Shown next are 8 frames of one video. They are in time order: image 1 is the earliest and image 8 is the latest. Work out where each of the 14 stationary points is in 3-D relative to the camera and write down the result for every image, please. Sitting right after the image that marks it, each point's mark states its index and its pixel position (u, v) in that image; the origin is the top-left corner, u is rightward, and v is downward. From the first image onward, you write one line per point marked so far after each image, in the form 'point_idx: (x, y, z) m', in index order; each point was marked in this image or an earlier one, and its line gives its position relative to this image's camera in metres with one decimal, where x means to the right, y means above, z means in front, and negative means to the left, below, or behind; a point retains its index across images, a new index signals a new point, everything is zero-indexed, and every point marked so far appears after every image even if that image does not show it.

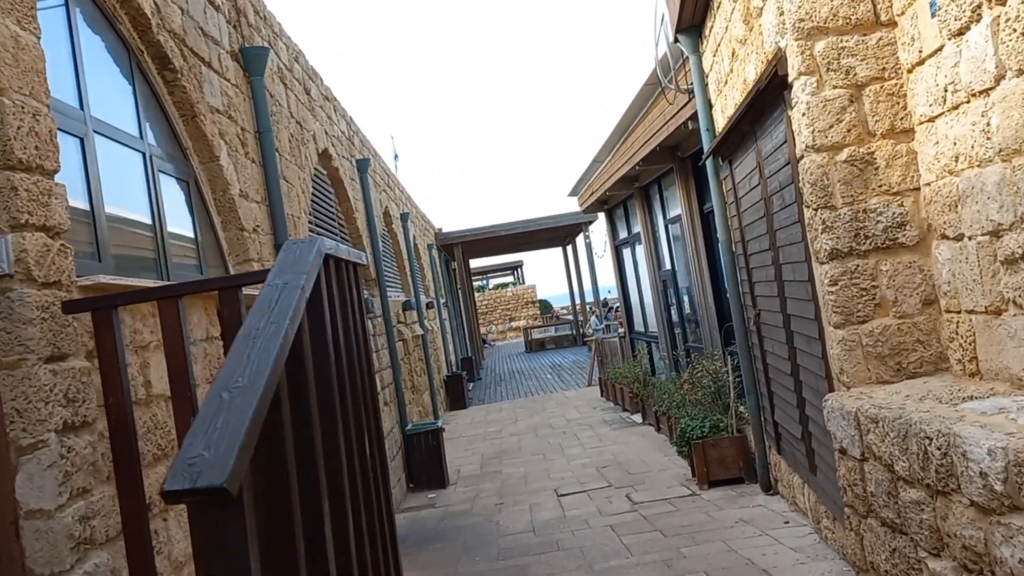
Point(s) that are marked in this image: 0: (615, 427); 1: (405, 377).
0: (+1.0, -1.4, +8.3) m
1: (-1.0, -0.8, +7.8) m
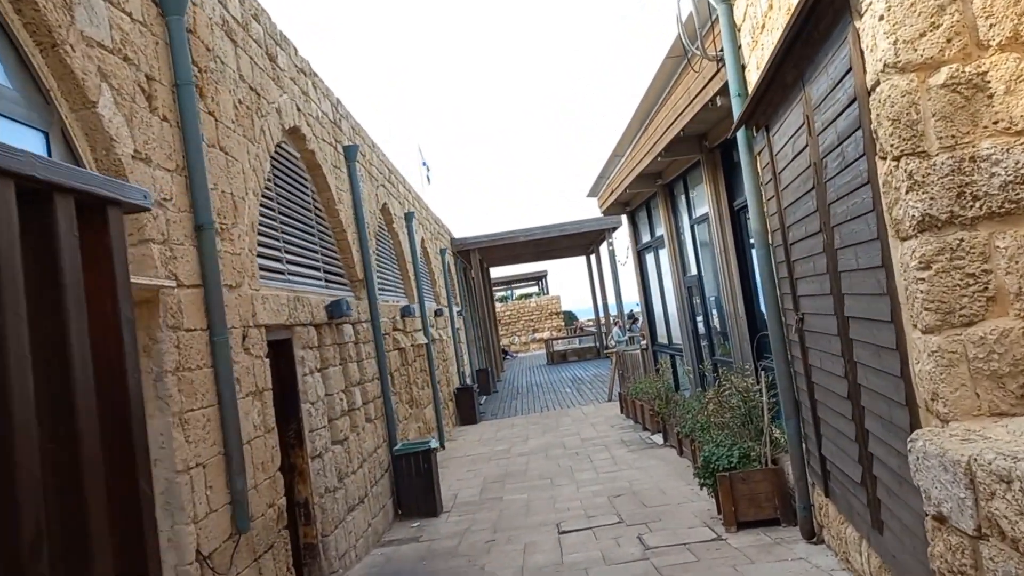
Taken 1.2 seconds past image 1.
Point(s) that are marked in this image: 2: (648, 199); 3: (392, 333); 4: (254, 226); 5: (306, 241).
0: (+1.1, -1.4, +7.5) m
1: (-0.9, -0.9, +7.1) m
2: (+1.5, +0.9, +8.9) m
3: (-1.0, -0.4, +7.1) m
4: (-1.1, +0.3, +3.7) m
5: (-1.2, +0.3, +4.8) m
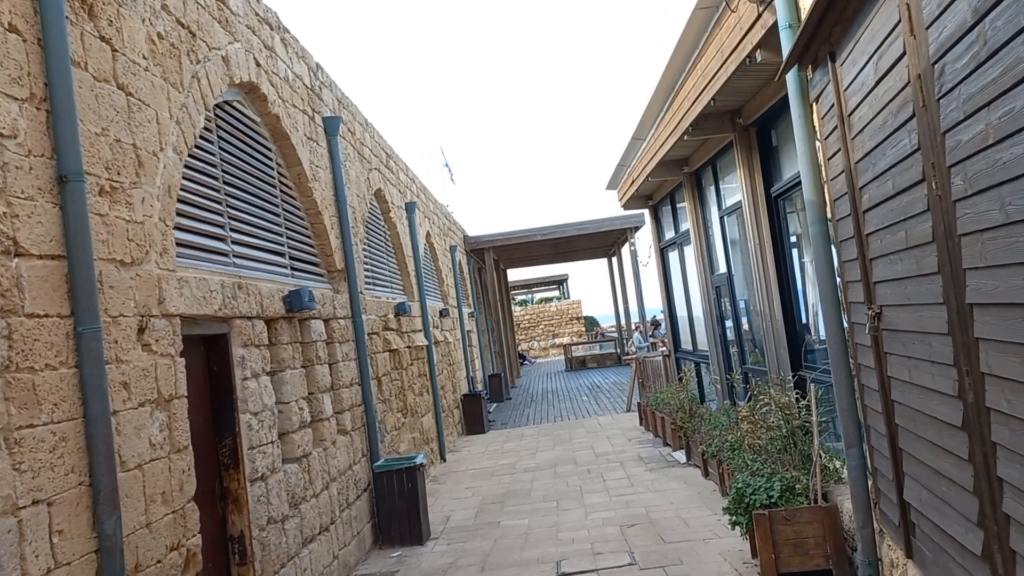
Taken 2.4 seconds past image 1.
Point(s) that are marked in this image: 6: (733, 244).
0: (+1.1, -1.4, +6.7) m
1: (-0.9, -0.8, +6.3) m
2: (+1.6, +0.9, +8.1) m
3: (-1.0, -0.3, +6.3) m
4: (-1.2, +0.3, +2.9) m
5: (-1.2, +0.3, +4.1) m
6: (+1.7, +0.3, +6.5) m
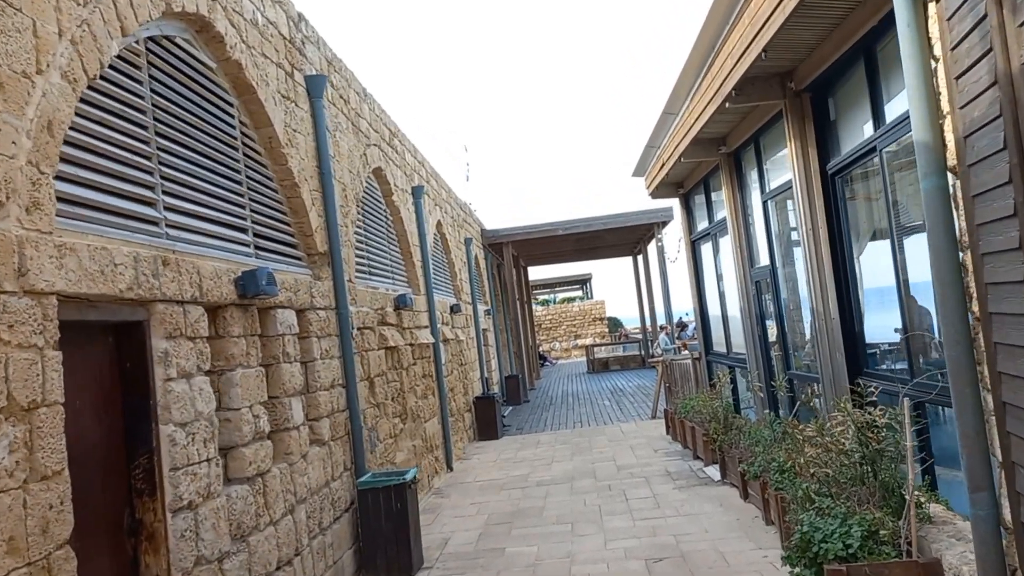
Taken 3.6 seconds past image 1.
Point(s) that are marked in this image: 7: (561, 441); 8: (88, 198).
0: (+1.2, -1.4, +5.9) m
1: (-0.8, -0.8, +5.6) m
2: (+1.7, +1.0, +7.3) m
3: (-0.9, -0.3, +5.6) m
4: (-1.2, +0.4, +2.2) m
5: (-1.2, +0.4, +3.3) m
6: (+1.8, +0.4, +5.7) m
7: (+0.5, -1.6, +8.8) m
8: (-1.2, +0.3, +2.4) m
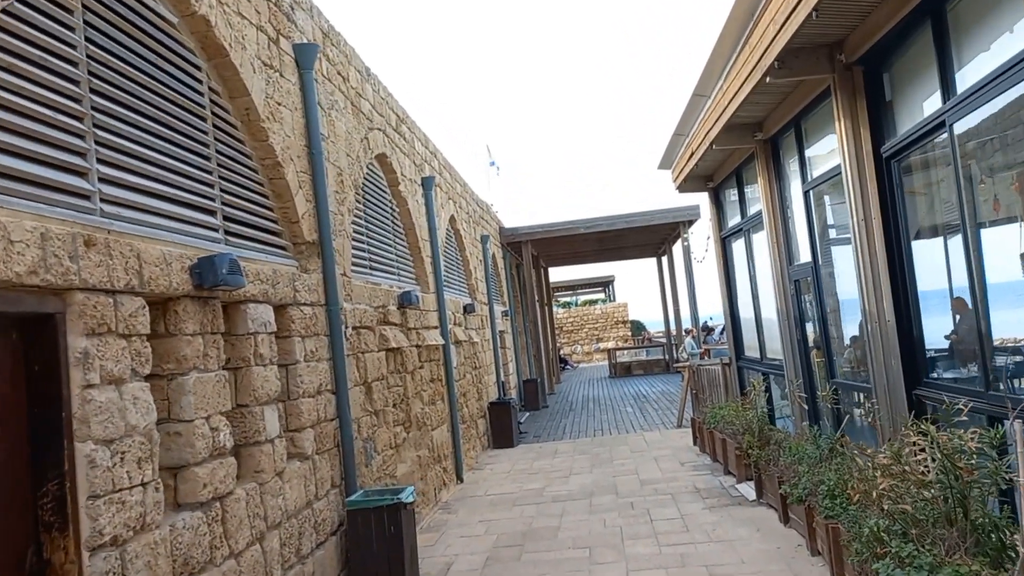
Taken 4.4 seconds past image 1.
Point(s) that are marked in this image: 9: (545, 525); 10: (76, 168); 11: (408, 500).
0: (+1.3, -1.4, +5.3) m
1: (-0.8, -0.7, +5.1) m
2: (+1.8, +1.0, +6.7) m
3: (-0.8, -0.2, +5.1) m
4: (-1.2, +0.5, +1.7) m
5: (-1.2, +0.4, +2.9) m
6: (+1.9, +0.4, +5.1) m
7: (+0.7, -1.6, +8.2) m
8: (-1.2, +0.3, +1.9) m
9: (+0.2, -1.5, +5.2) m
10: (-1.2, +0.3, +2.3) m
11: (-0.5, -1.0, +3.8) m
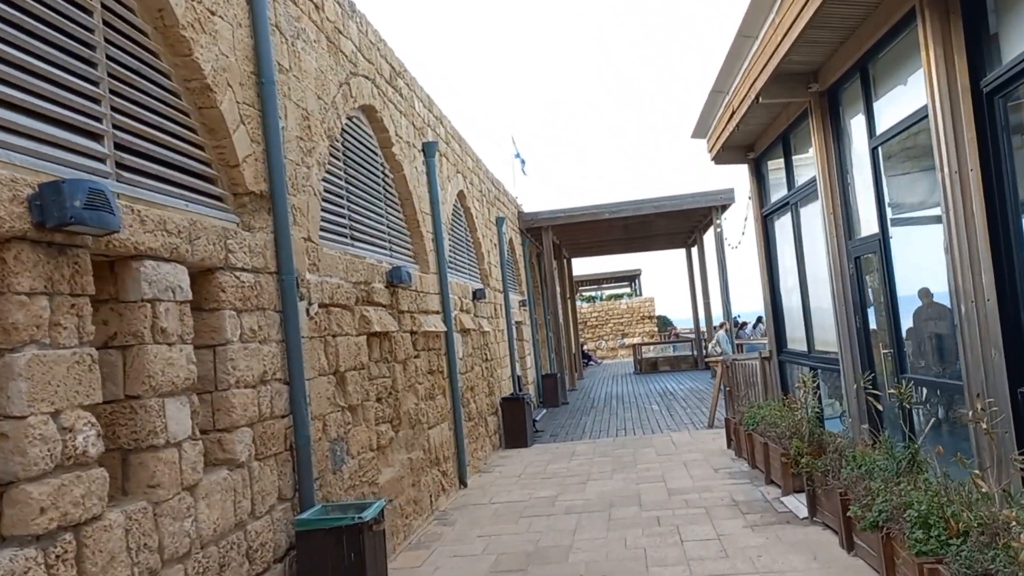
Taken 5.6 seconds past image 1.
0: (+1.3, -1.2, +4.4) m
1: (-0.7, -0.6, +4.3) m
2: (+1.9, +1.1, +5.8) m
3: (-0.8, -0.1, +4.3) m
4: (-1.3, +0.6, +0.9) m
5: (-1.2, +0.6, +2.1) m
6: (+1.9, +0.5, +4.2) m
7: (+0.8, -1.5, +7.4) m
8: (-1.3, +0.4, +1.1) m
9: (+0.2, -1.3, +4.4) m
10: (-1.2, +0.5, +1.5) m
11: (-0.5, -0.8, +3.0) m
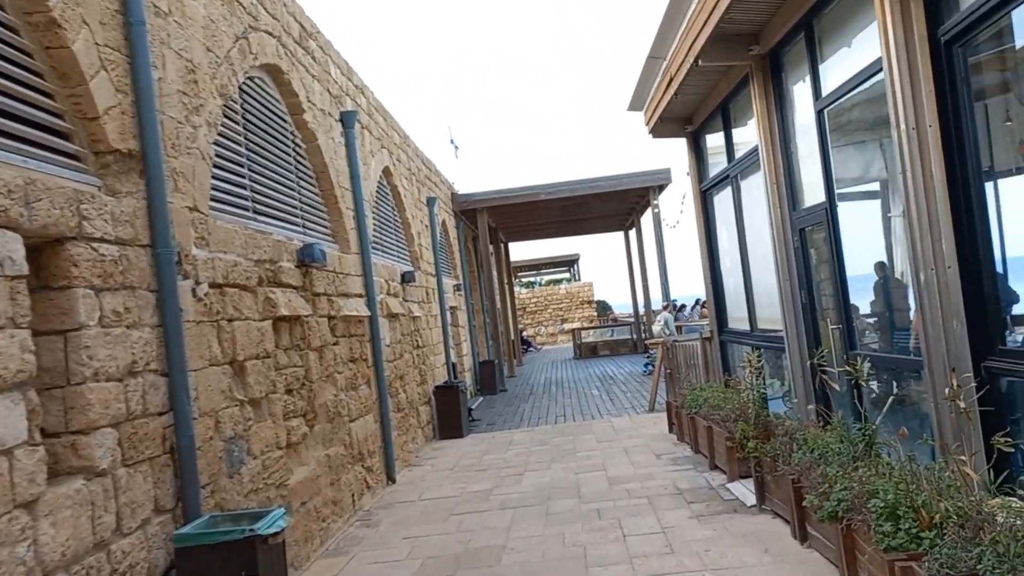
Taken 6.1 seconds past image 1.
0: (+0.9, -1.1, +4.2) m
1: (-1.1, -0.5, +3.9) m
2: (+1.4, +1.3, +5.5) m
3: (-1.2, 0.0, +3.8) m
4: (-1.4, +0.6, +0.4) m
5: (-1.4, +0.6, +1.6) m
6: (+1.6, +0.6, +3.9) m
7: (+0.2, -1.3, +7.1) m
8: (-1.4, +0.5, +0.6) m
9: (-0.1, -1.2, +4.0) m
10: (-1.4, +0.5, +1.0) m
11: (-0.8, -0.8, +2.6) m
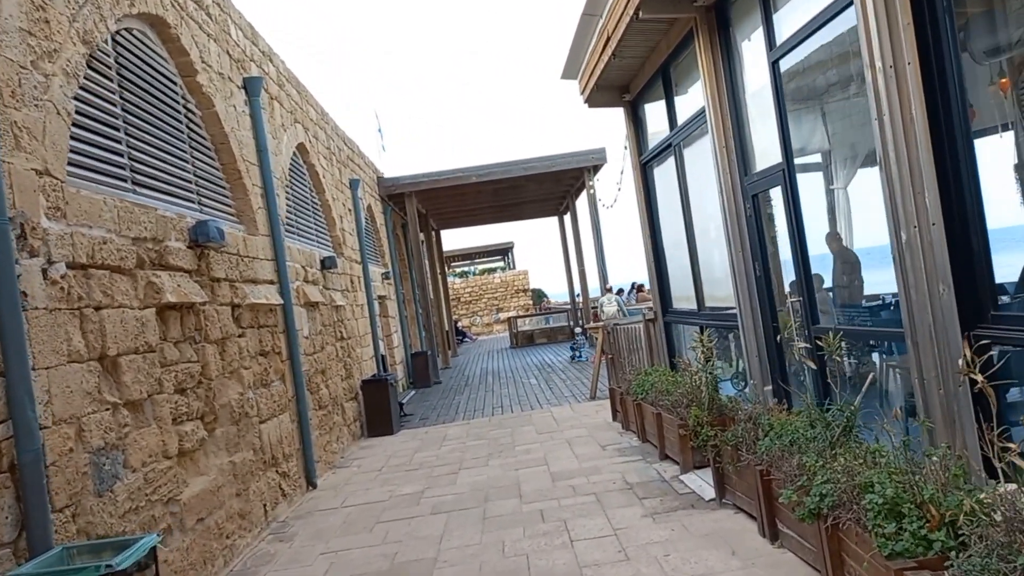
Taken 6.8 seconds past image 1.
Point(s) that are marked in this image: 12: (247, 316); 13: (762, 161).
0: (+0.6, -1.0, +3.7) m
1: (-1.4, -0.4, +3.3) m
2: (+1.0, +1.4, +5.1) m
3: (-1.4, +0.1, +3.2) m
4: (-1.4, +0.7, -0.2) m
5: (-1.6, +0.7, +1.0) m
6: (+1.2, +0.8, +3.6) m
7: (-0.3, -1.2, +6.6) m
8: (-1.4, +0.5, 0.0) m
9: (-0.4, -1.1, +3.5) m
10: (-1.5, +0.5, +0.4) m
11: (-0.9, -0.7, +2.0) m
12: (-1.4, -0.2, +4.5) m
13: (+1.2, +0.6, +4.2) m
